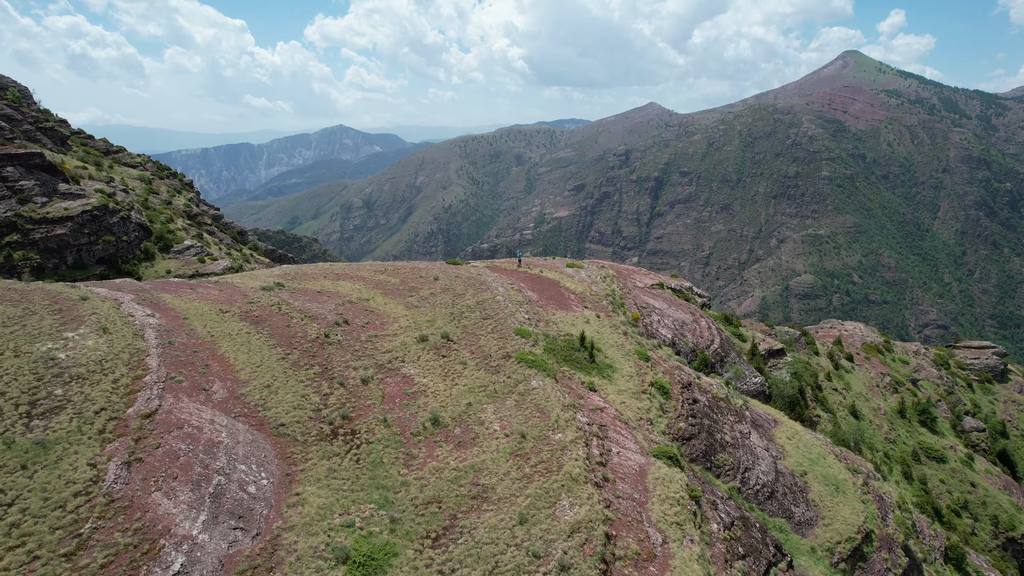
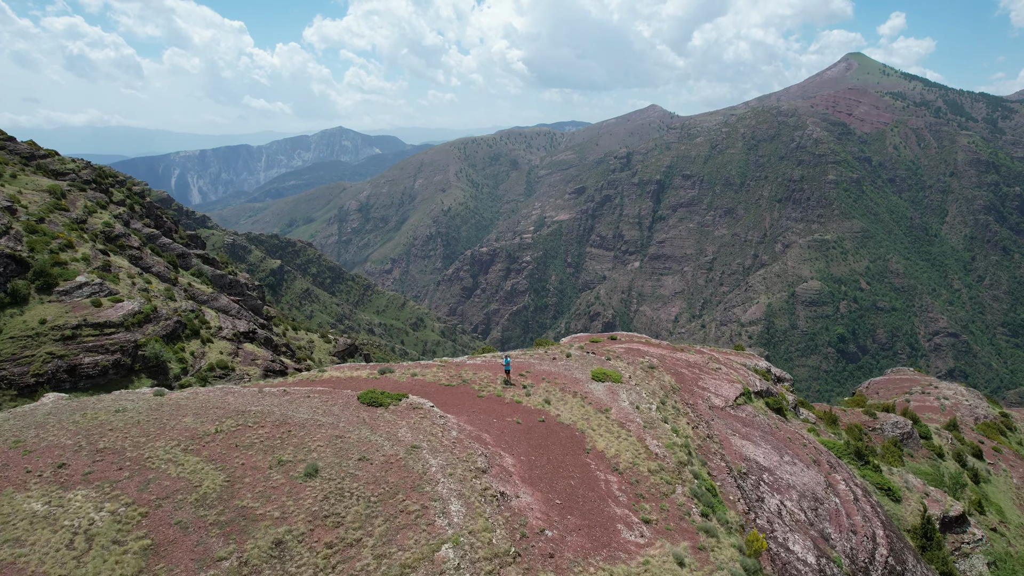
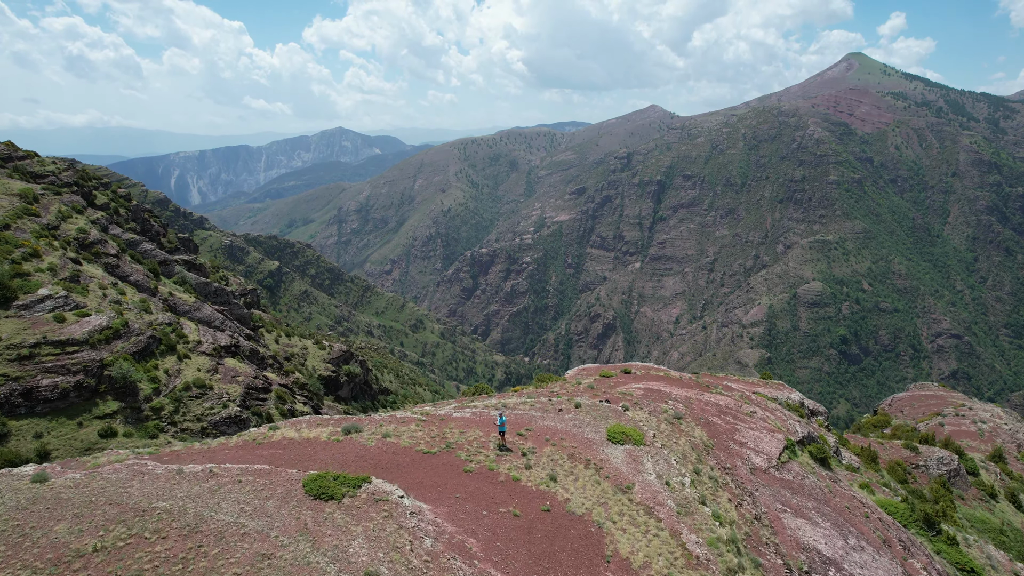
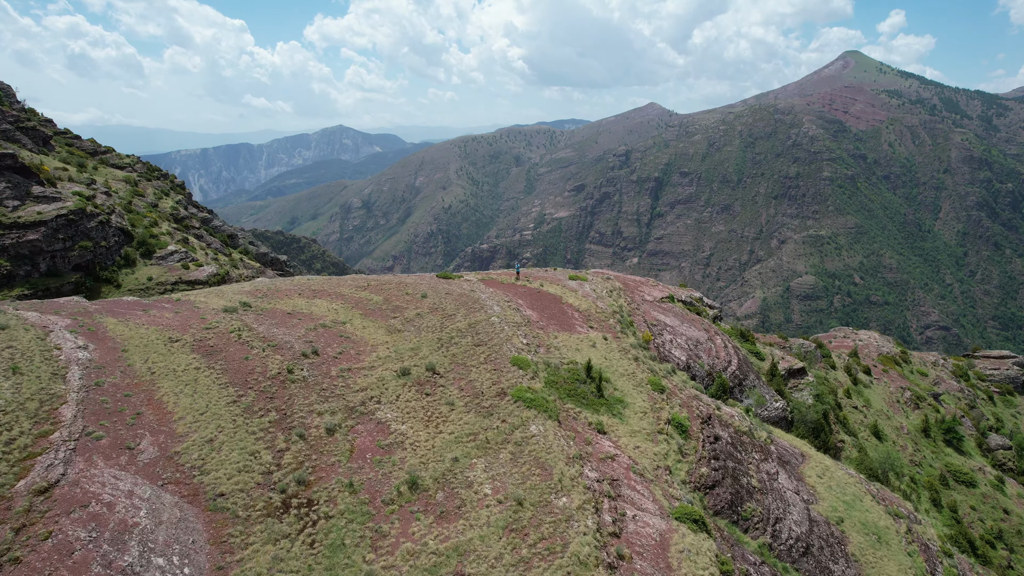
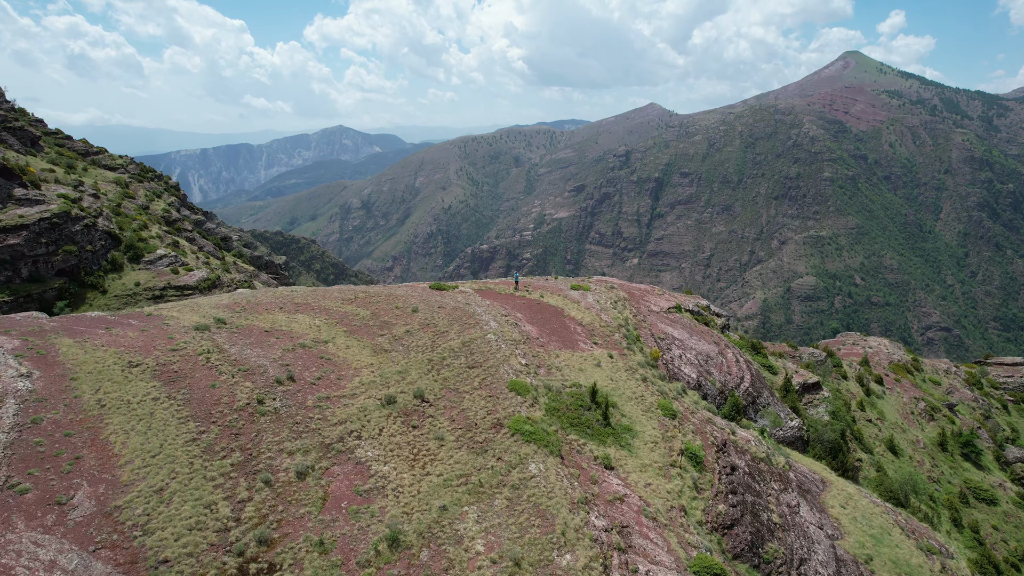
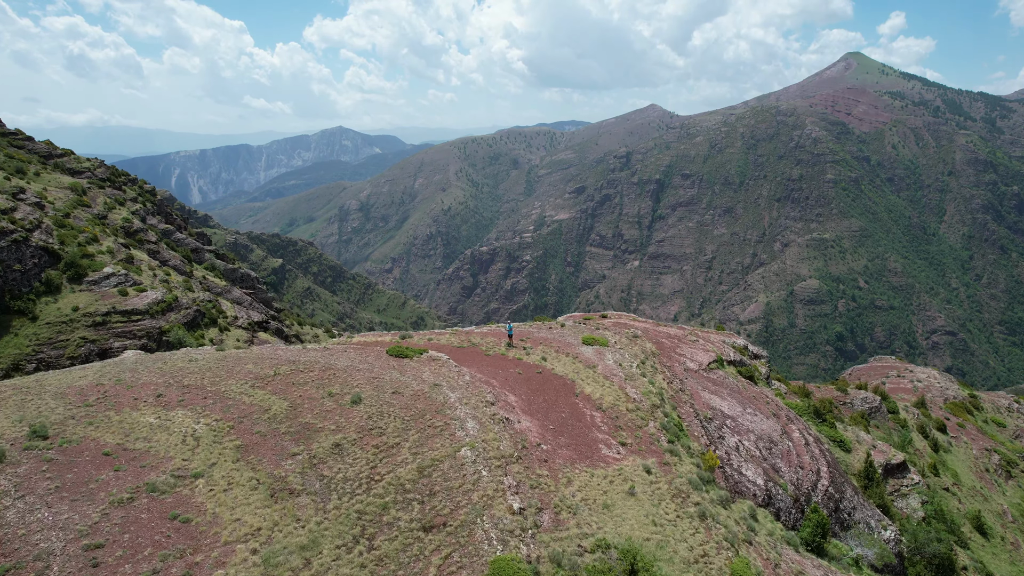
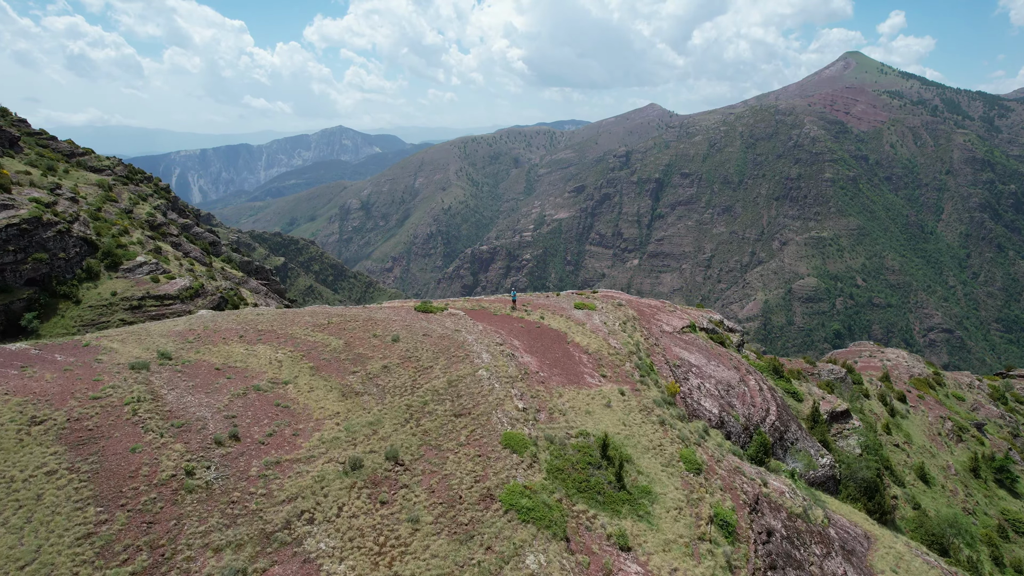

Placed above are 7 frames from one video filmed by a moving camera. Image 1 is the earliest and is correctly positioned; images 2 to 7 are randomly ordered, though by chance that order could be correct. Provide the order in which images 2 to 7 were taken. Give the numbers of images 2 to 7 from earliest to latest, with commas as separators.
4, 5, 7, 6, 2, 3
